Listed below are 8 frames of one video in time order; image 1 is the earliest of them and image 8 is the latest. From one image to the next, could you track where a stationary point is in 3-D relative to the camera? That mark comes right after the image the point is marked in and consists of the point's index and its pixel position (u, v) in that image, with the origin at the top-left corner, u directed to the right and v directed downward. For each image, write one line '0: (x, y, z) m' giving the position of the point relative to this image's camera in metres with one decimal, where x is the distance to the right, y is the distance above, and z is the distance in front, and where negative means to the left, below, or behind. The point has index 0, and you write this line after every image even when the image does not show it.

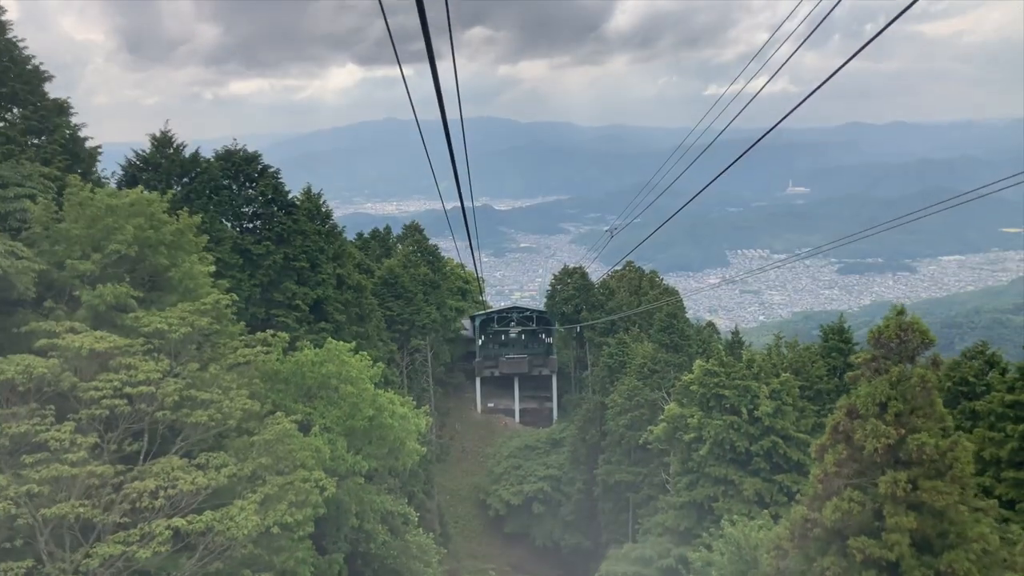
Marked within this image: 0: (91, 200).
0: (-6.0, +1.2, +13.1) m
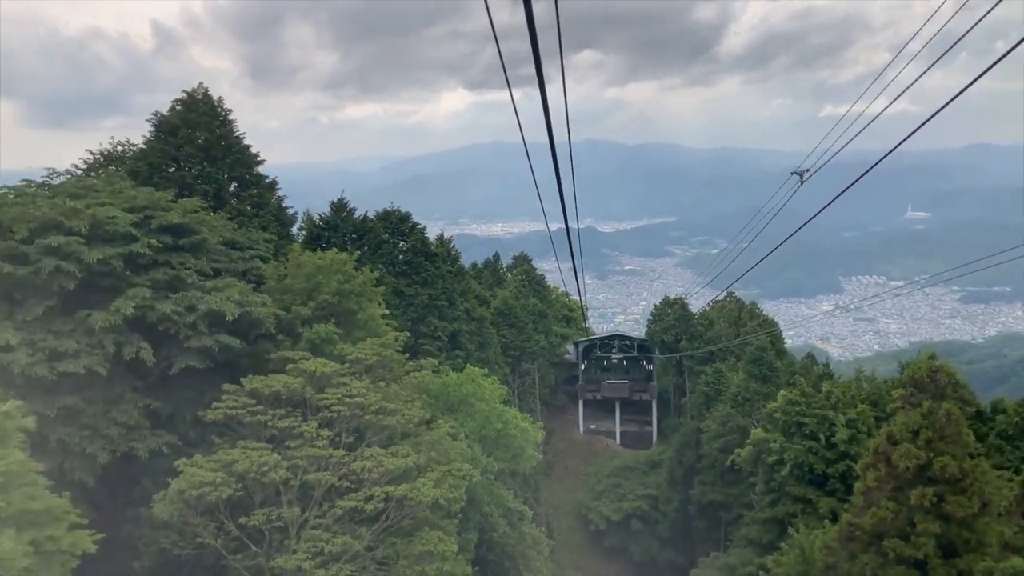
0: (-4.0, +0.4, +17.7) m
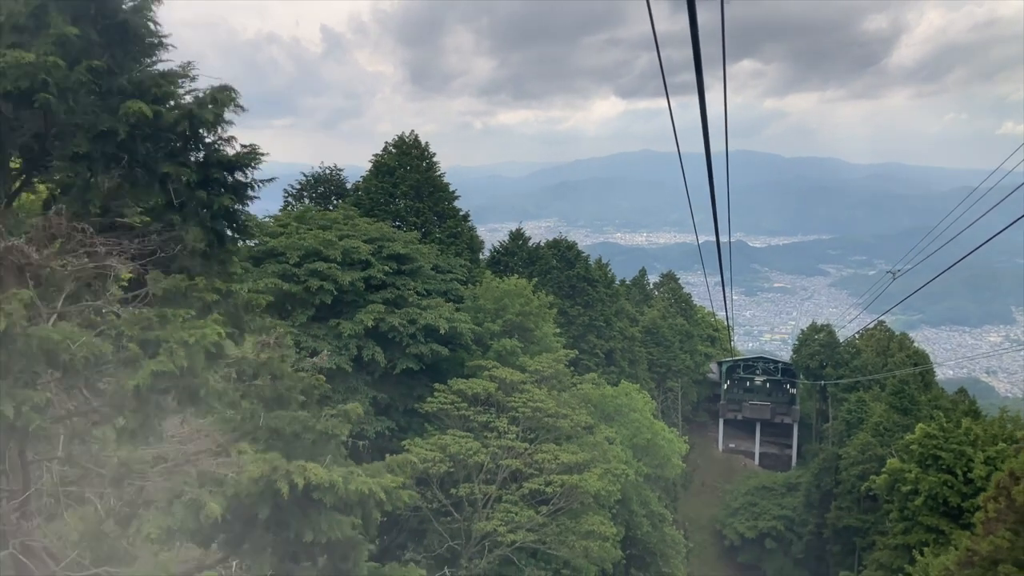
0: (-0.3, 0.0, +21.2) m
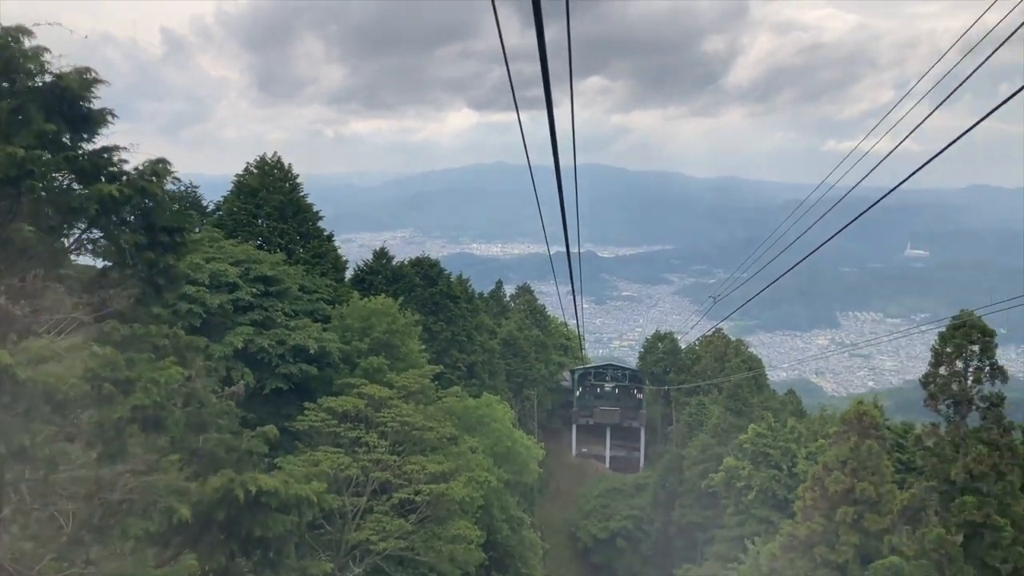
0: (-3.7, -0.5, +22.0) m
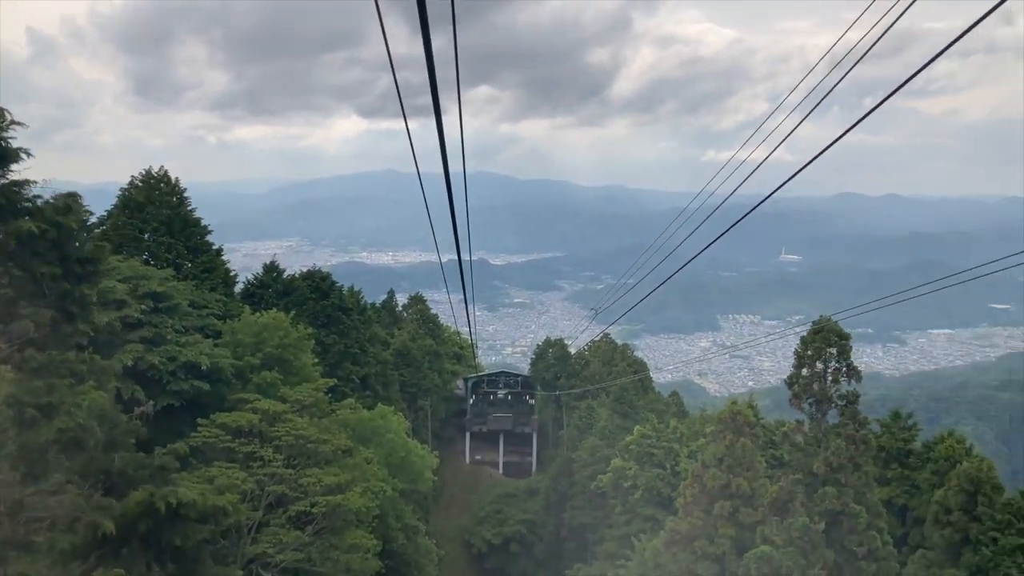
0: (-6.3, -0.9, +22.0) m
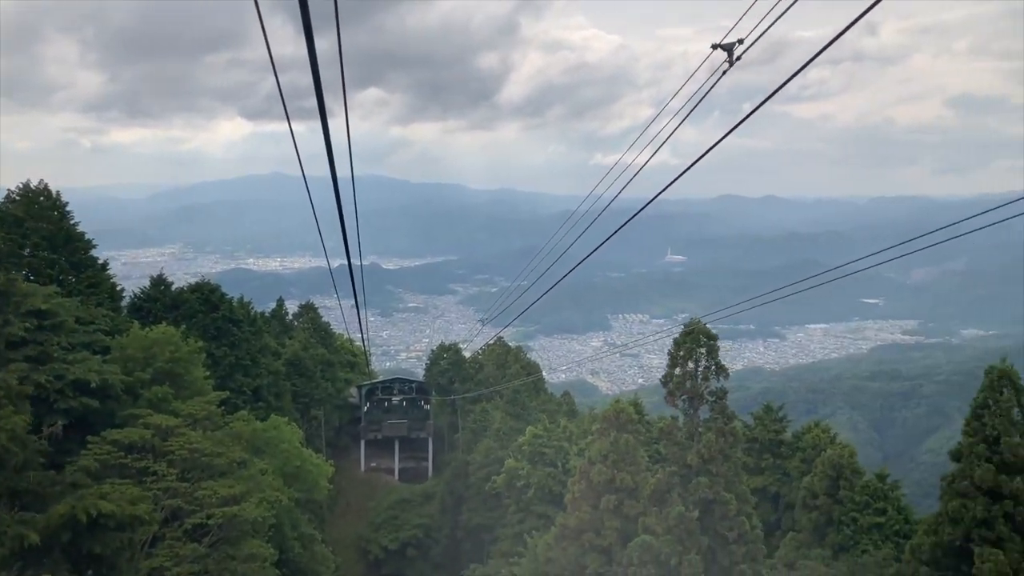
0: (-9.0, -1.2, +21.9) m
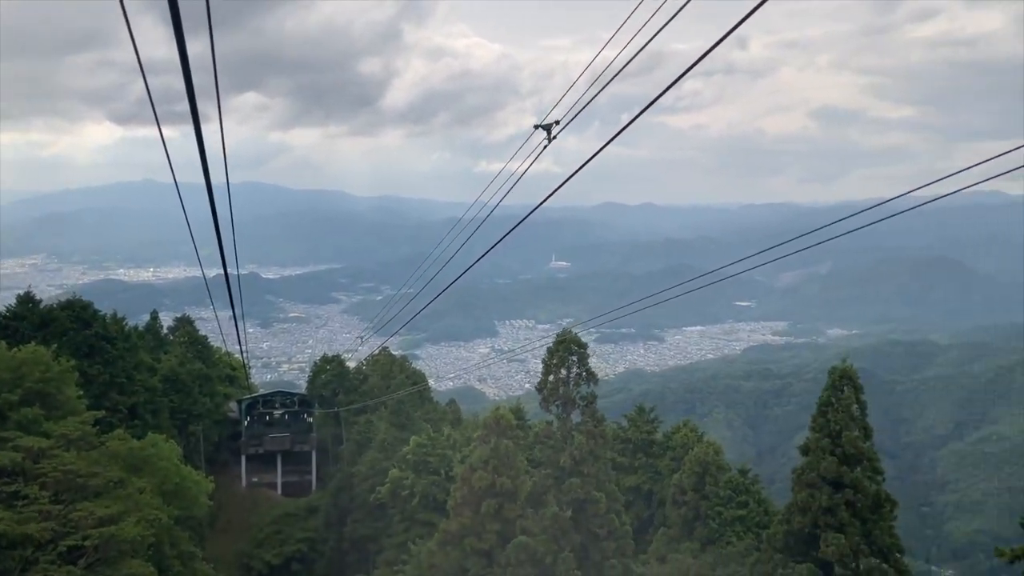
0: (-12.0, -1.7, +21.3) m
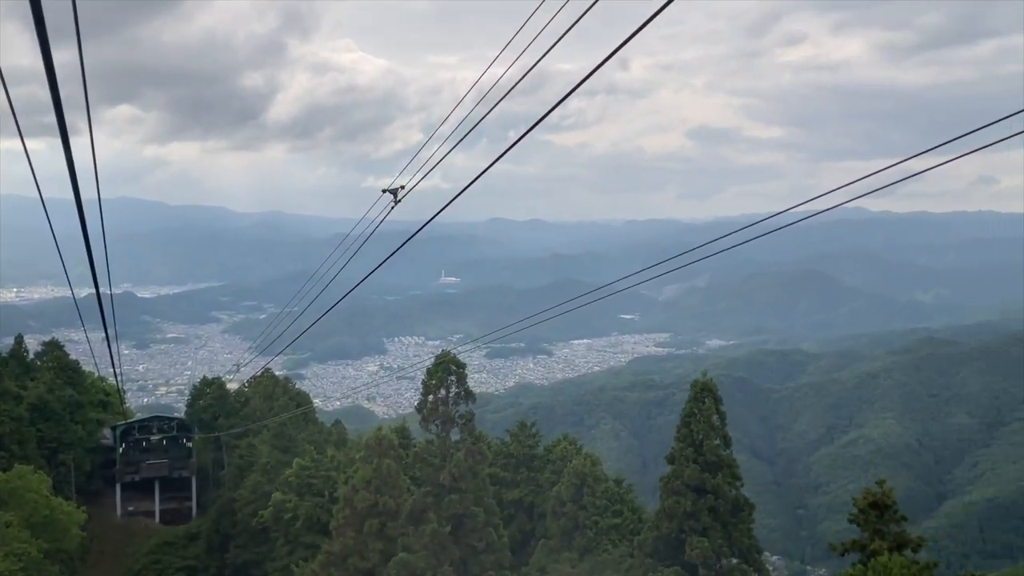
0: (-14.8, -2.4, +20.4) m
